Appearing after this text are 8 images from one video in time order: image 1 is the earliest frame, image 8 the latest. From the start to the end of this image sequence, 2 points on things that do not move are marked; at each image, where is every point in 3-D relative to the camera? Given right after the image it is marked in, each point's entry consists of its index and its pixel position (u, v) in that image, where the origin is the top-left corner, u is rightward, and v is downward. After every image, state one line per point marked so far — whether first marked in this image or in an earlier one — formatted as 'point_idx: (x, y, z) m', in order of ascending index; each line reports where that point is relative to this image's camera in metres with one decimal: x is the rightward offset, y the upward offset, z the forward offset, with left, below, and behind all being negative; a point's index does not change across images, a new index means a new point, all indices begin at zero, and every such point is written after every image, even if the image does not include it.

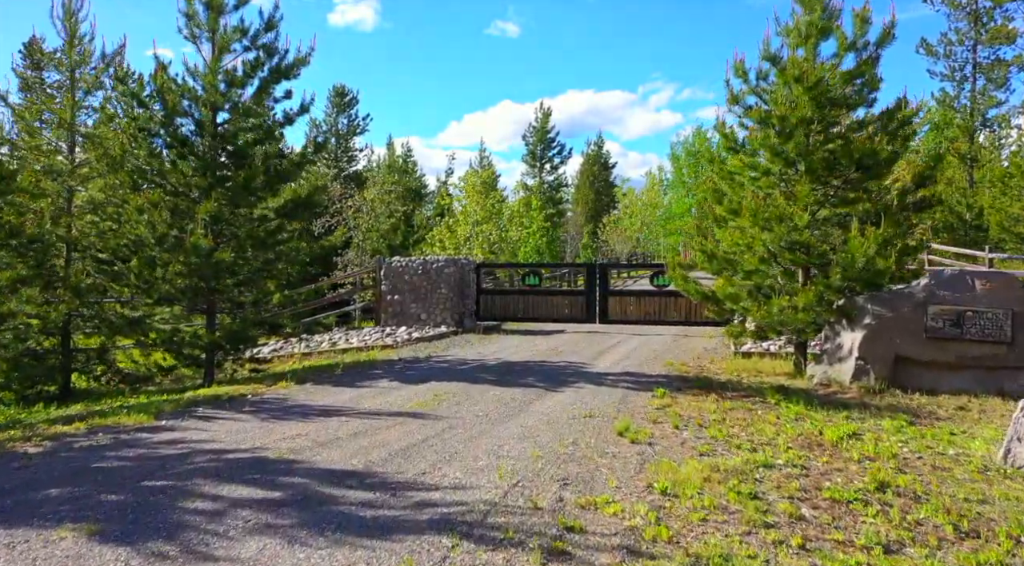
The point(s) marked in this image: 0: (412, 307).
0: (-2.4, -0.6, +18.9) m
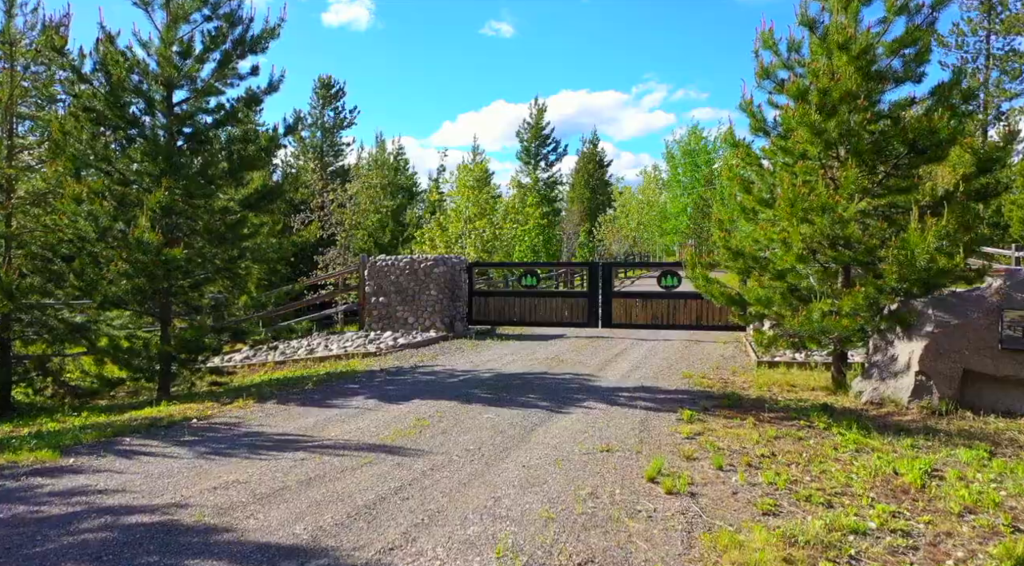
0: (-2.6, -0.6, +17.5) m
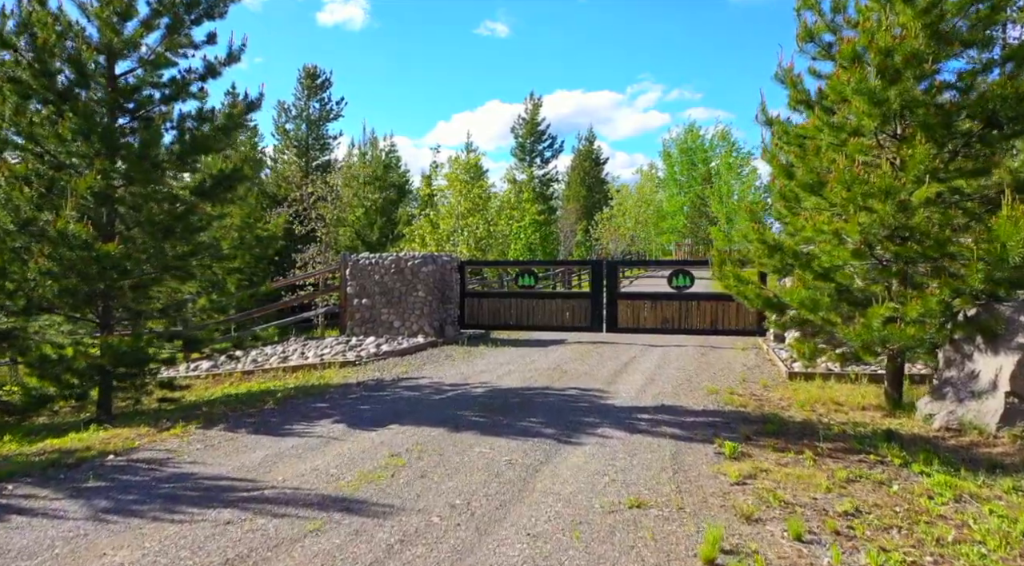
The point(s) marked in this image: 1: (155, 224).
0: (-2.6, -0.6, +15.9) m
1: (-4.1, +0.7, +9.0) m
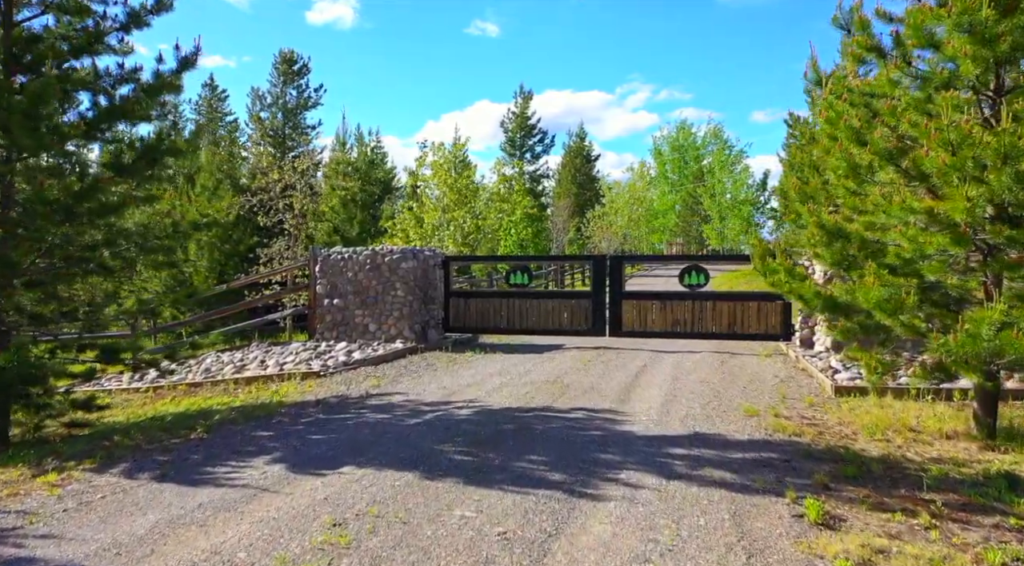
0: (-2.8, -0.6, +14.1) m
1: (-4.2, +0.7, +7.2) m
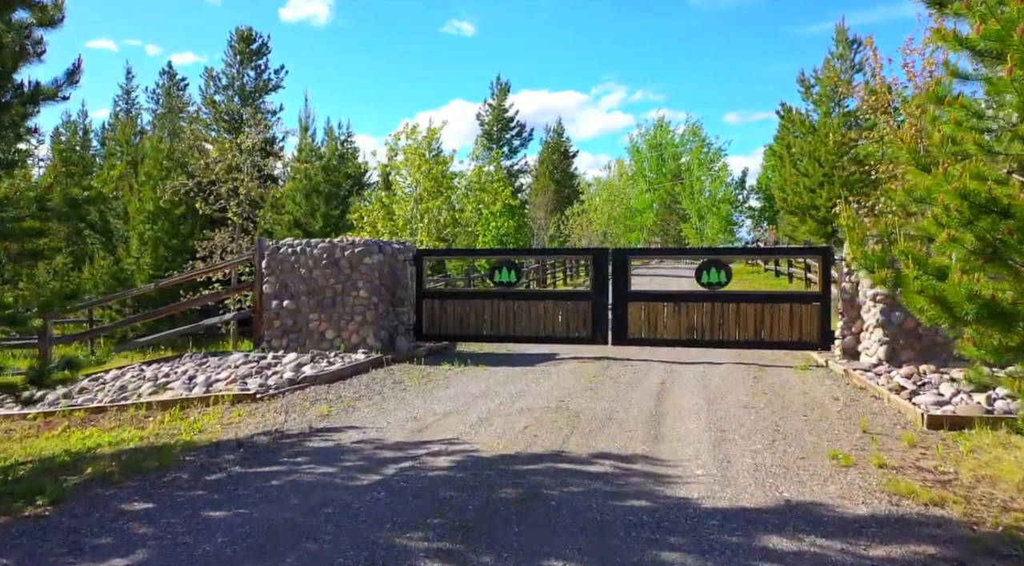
0: (-3.0, -0.6, +11.8) m
1: (-4.2, +0.7, +4.8) m
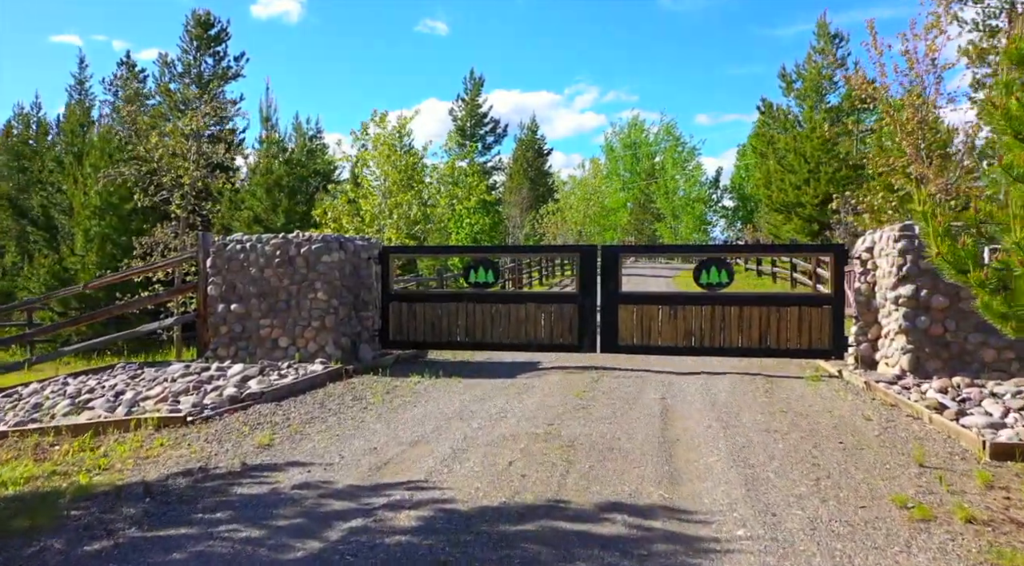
0: (-3.3, -0.6, +10.5) m
1: (-4.3, +0.7, +3.5) m
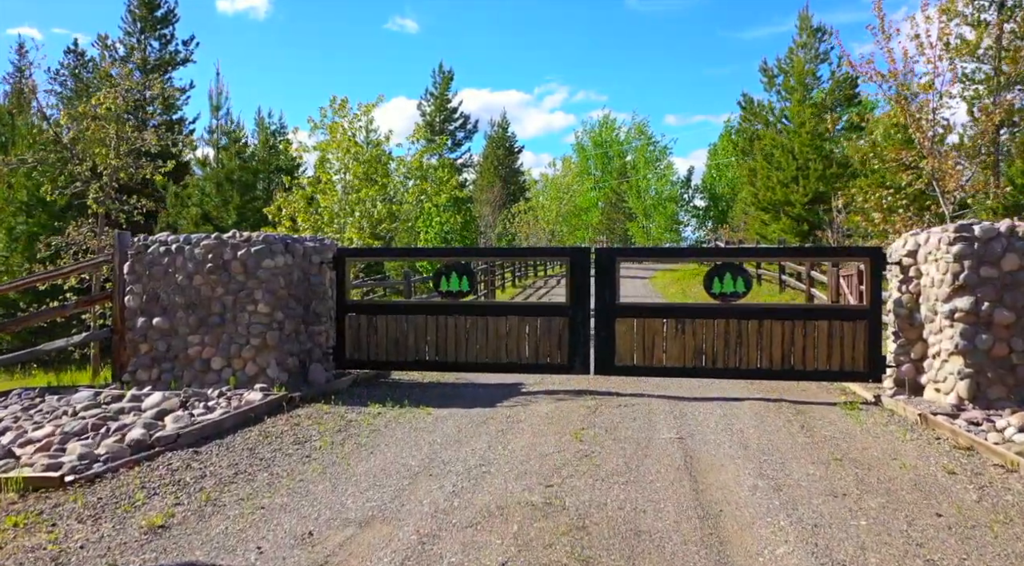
0: (-3.6, -0.7, +8.7) m
1: (-4.2, +0.6, +1.7) m
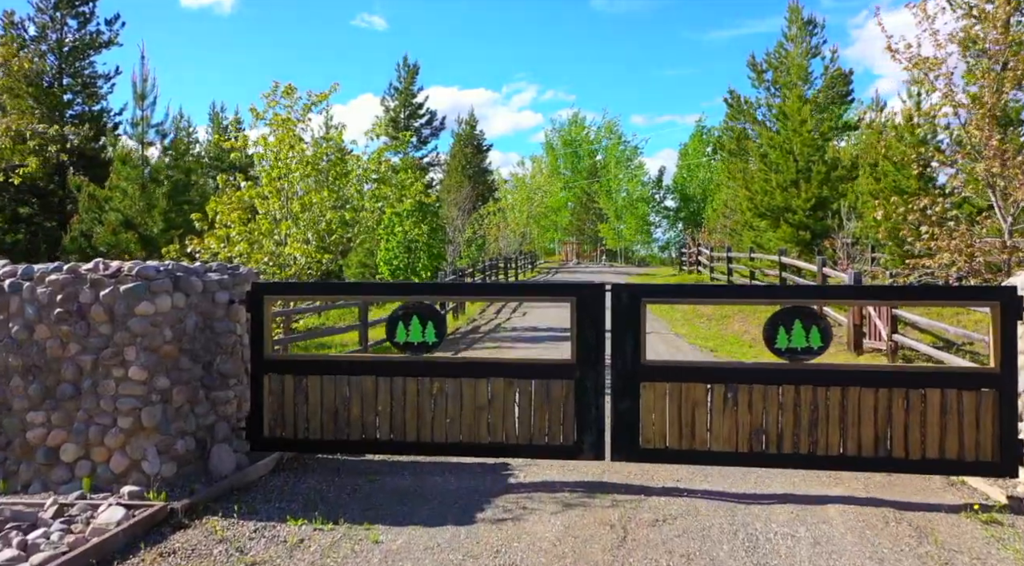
0: (-3.7, -1.1, +6.0) m
1: (-4.1, +0.2, -1.0) m
